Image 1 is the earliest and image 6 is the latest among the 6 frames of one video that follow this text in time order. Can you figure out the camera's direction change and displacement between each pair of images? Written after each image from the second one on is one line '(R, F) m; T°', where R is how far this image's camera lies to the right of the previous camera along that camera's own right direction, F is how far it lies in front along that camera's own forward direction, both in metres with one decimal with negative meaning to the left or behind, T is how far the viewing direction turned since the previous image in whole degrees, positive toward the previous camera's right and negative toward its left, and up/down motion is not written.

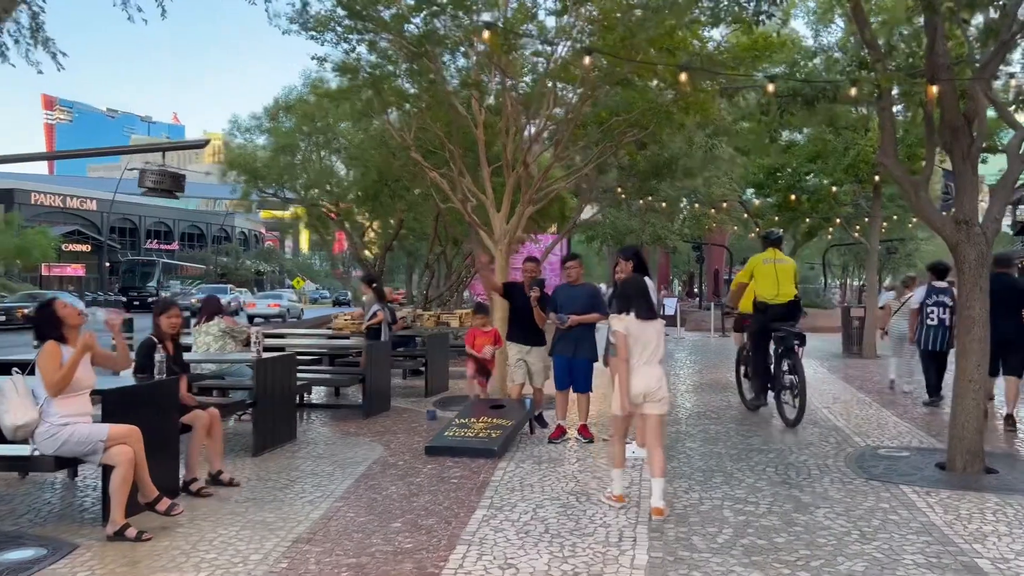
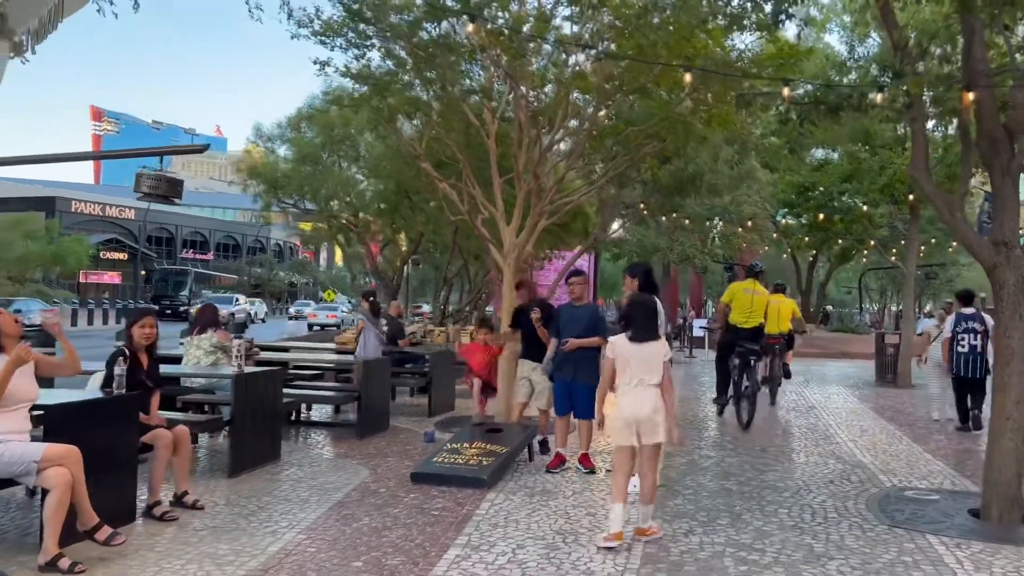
(+0.3, +0.6) m; -2°
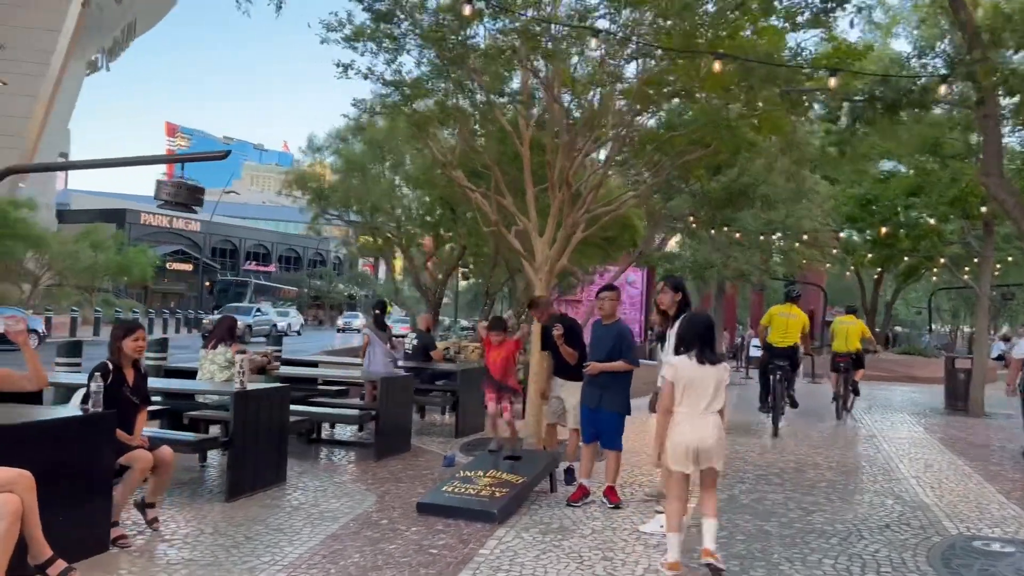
(+0.4, +0.6) m; -4°
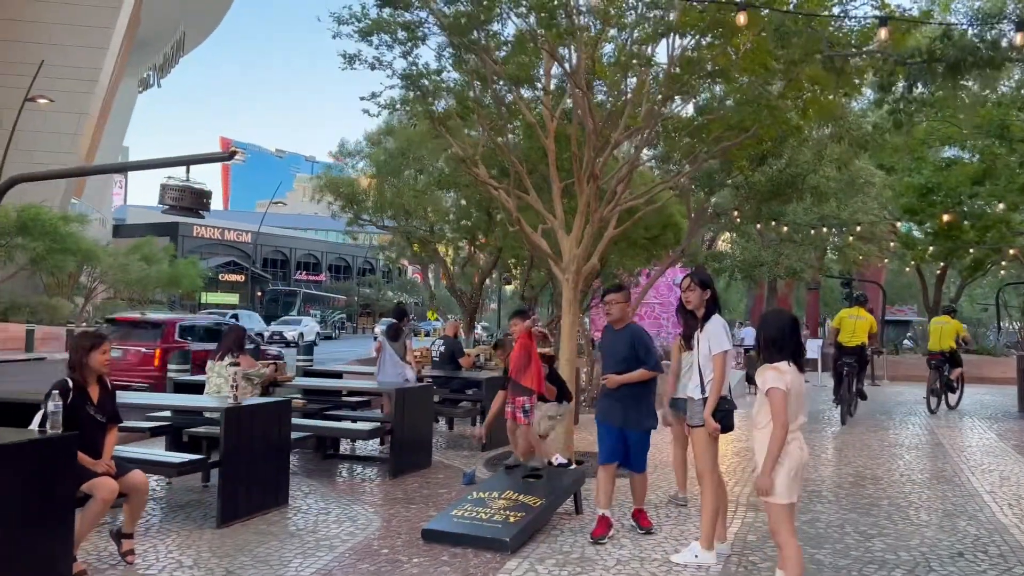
(+0.3, +0.7) m; -3°
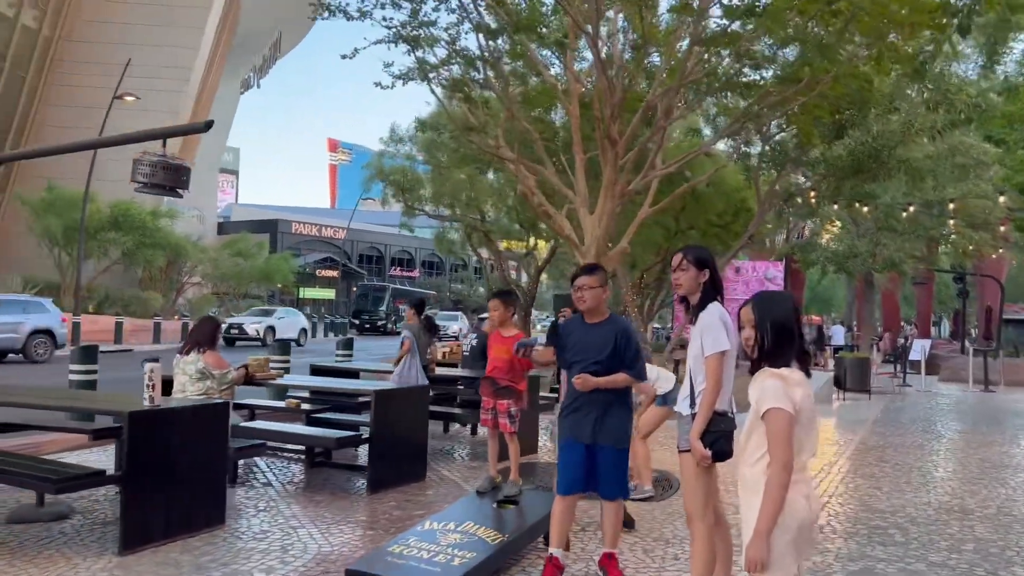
(+0.9, +1.4) m; -7°
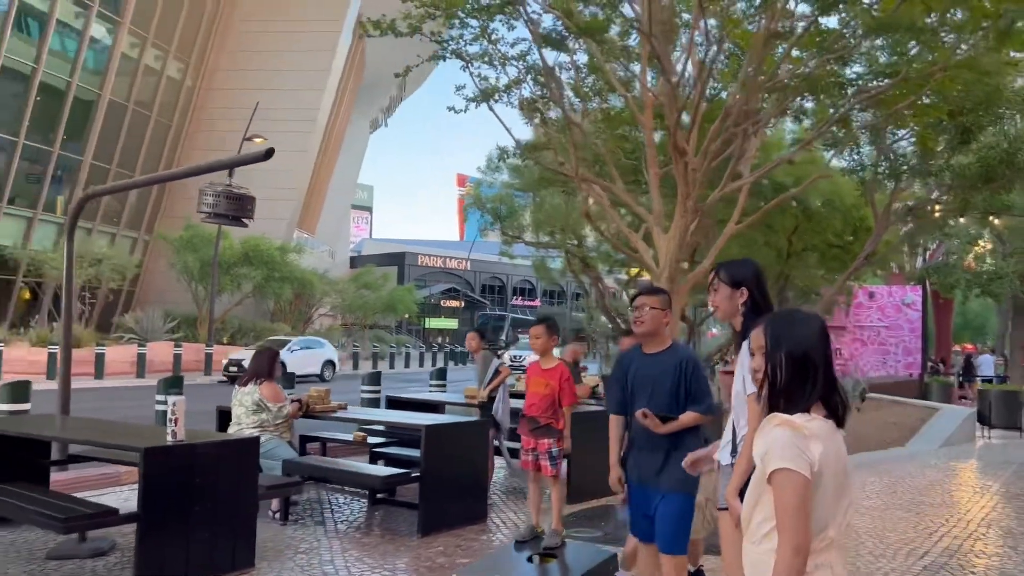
(+0.6, +0.7) m; -9°
